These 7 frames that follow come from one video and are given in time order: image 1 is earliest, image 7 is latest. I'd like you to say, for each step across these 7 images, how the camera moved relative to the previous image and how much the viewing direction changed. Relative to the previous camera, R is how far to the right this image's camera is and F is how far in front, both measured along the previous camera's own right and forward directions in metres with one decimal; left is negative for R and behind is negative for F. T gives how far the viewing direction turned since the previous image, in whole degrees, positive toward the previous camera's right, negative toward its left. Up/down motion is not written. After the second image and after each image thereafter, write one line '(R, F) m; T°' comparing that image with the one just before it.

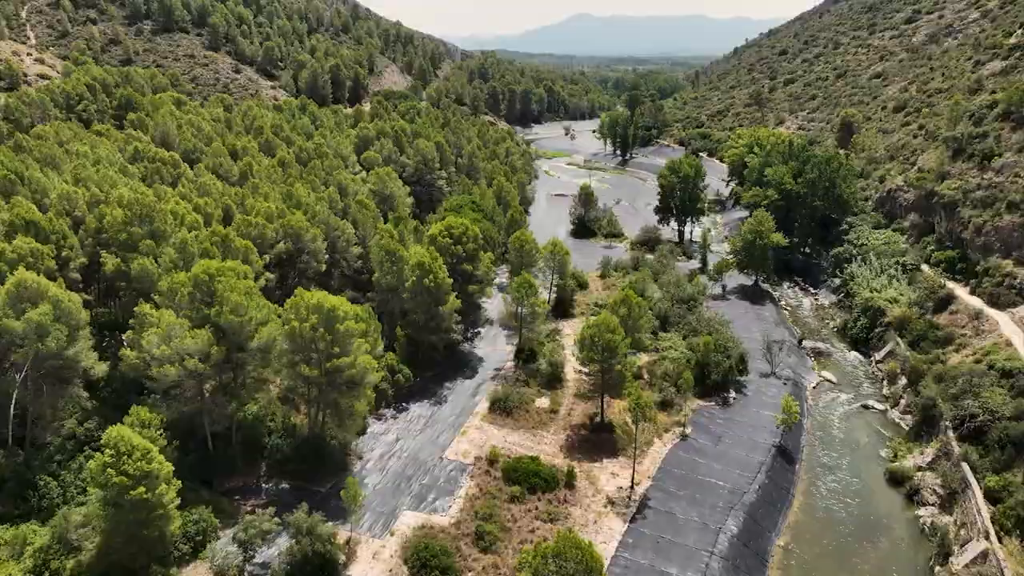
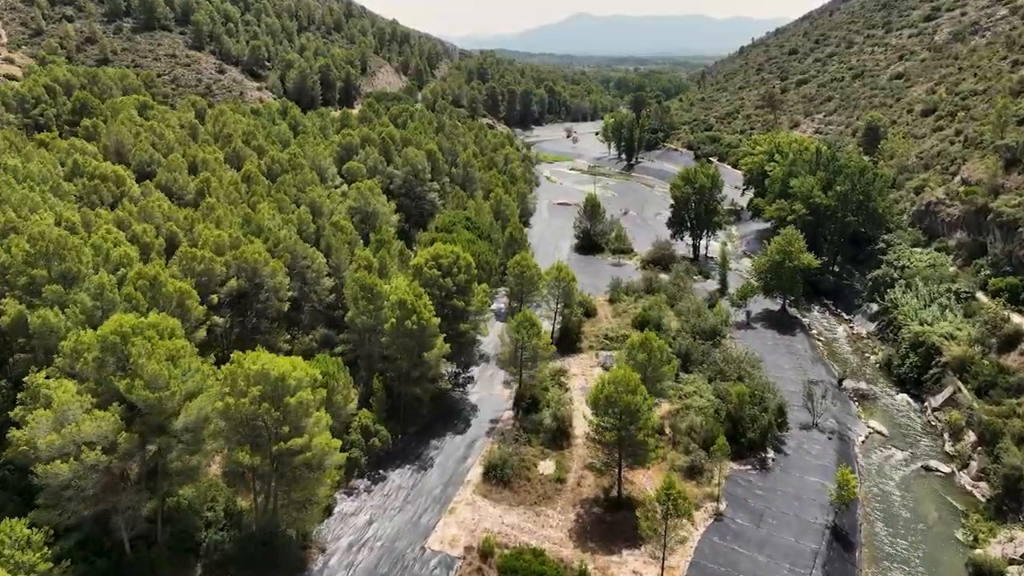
(+0.1, +8.4) m; 0°
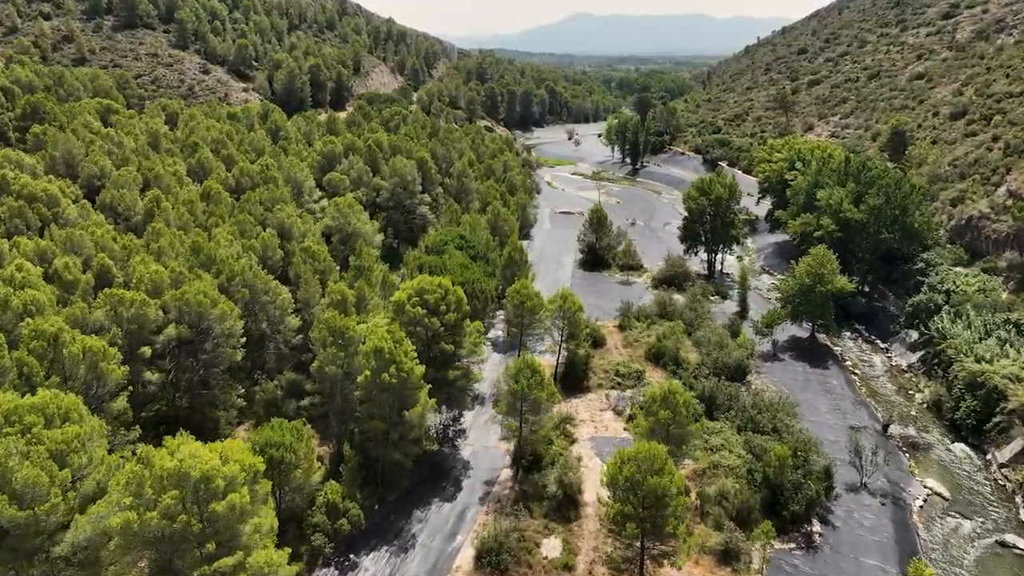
(+0.1, +7.3) m; 0°
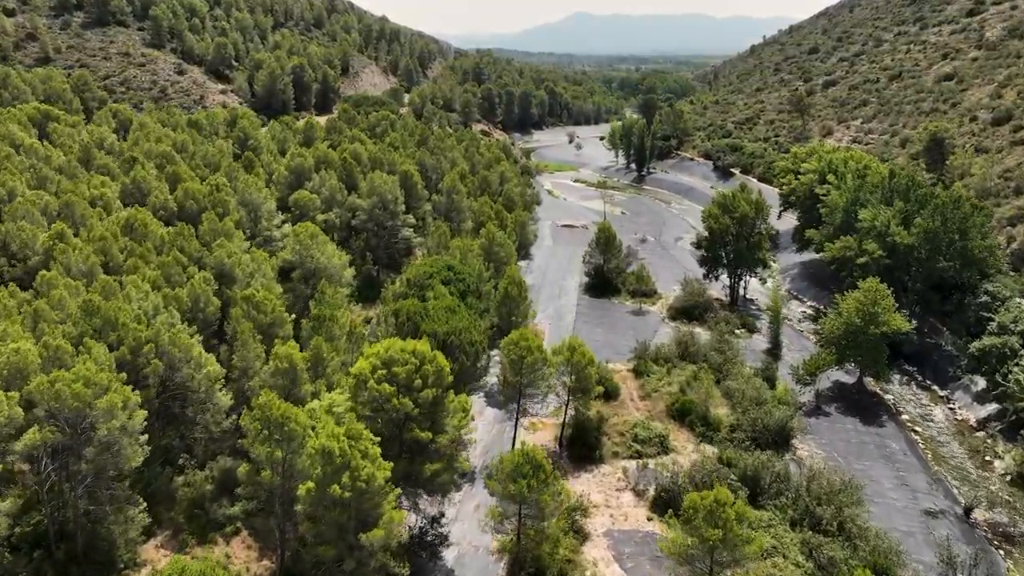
(+0.1, +9.6) m; 0°
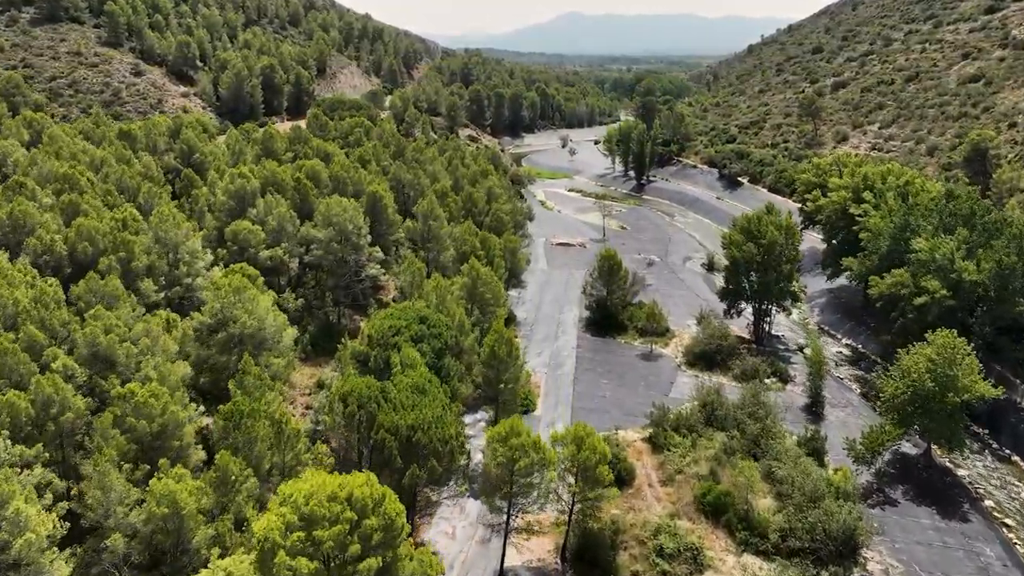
(+0.2, +10.7) m; +1°
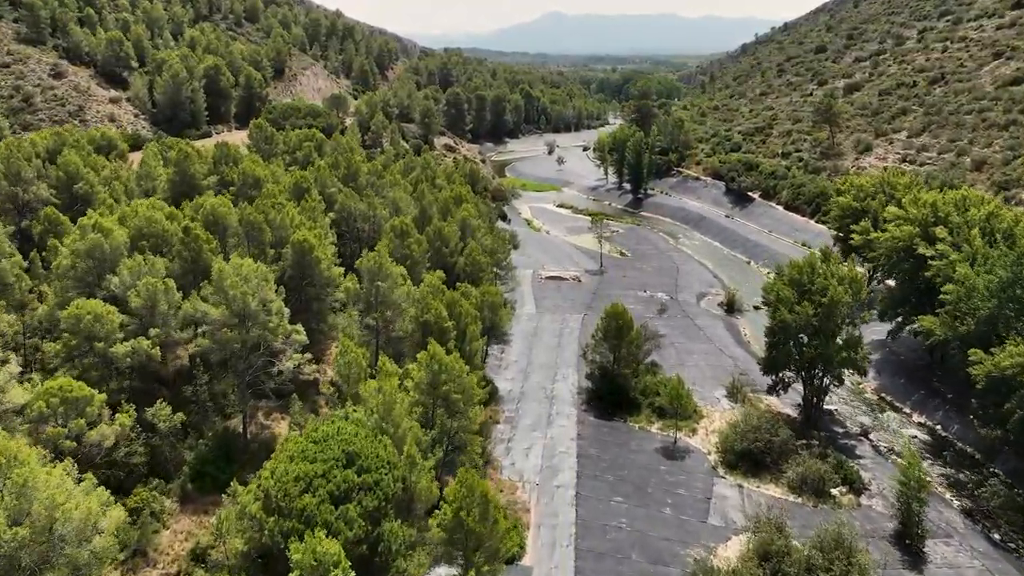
(+0.4, +15.1) m; +1°
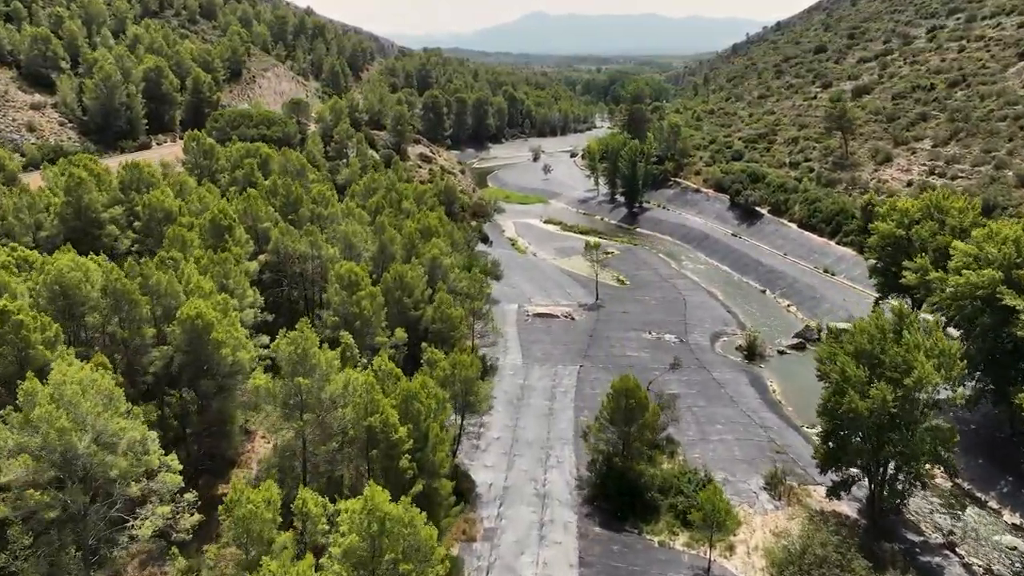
(+0.3, +11.9) m; +1°
